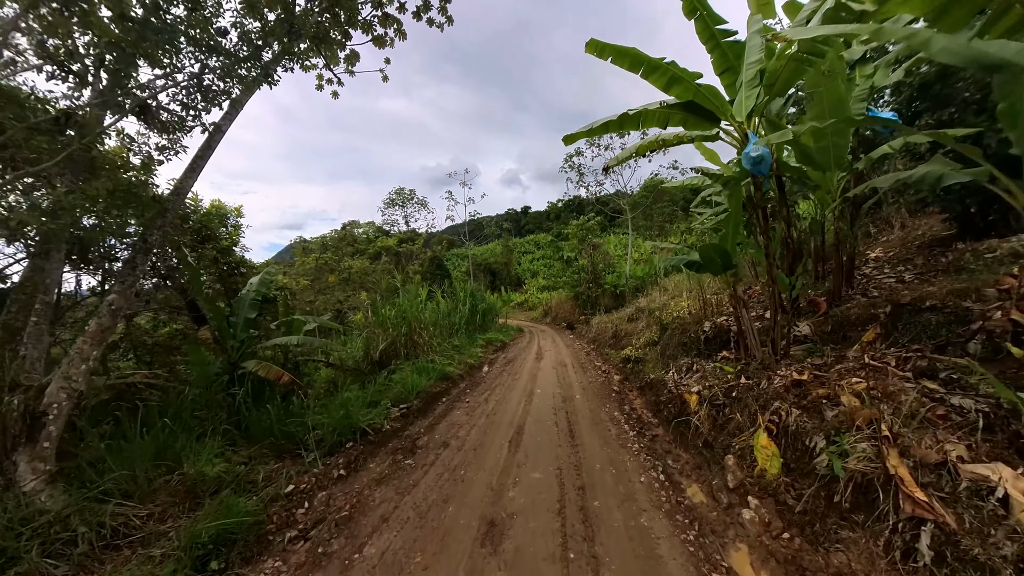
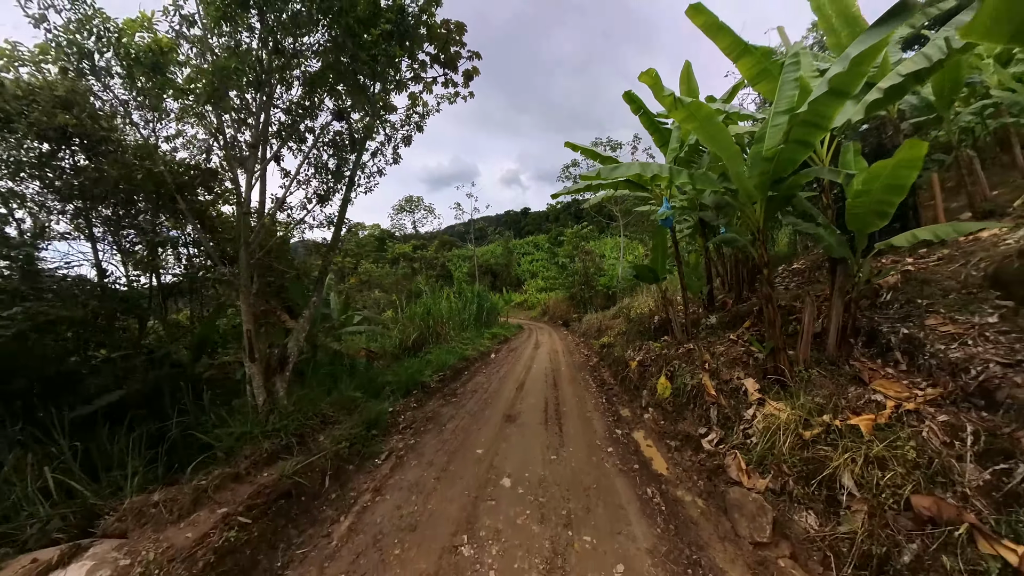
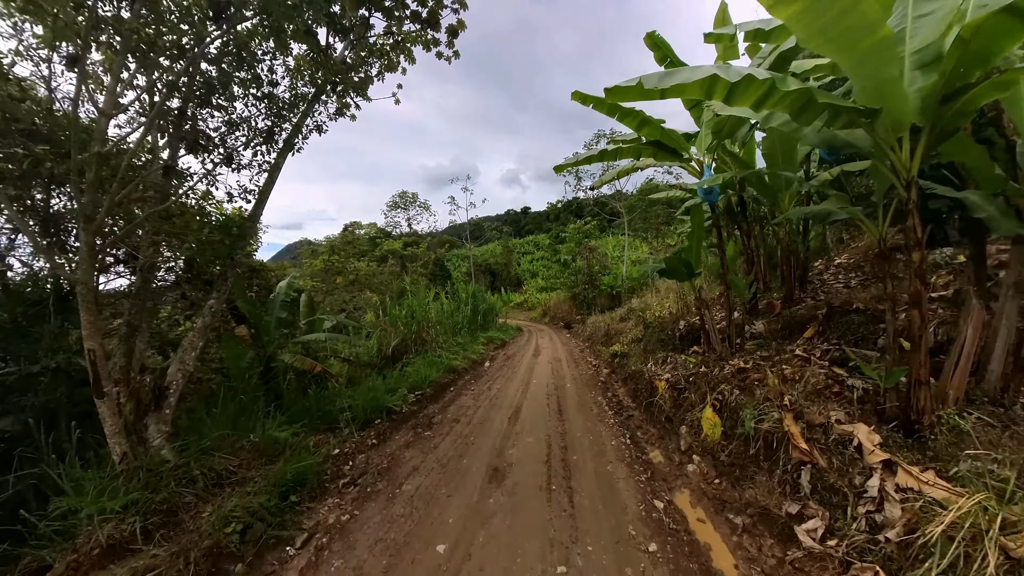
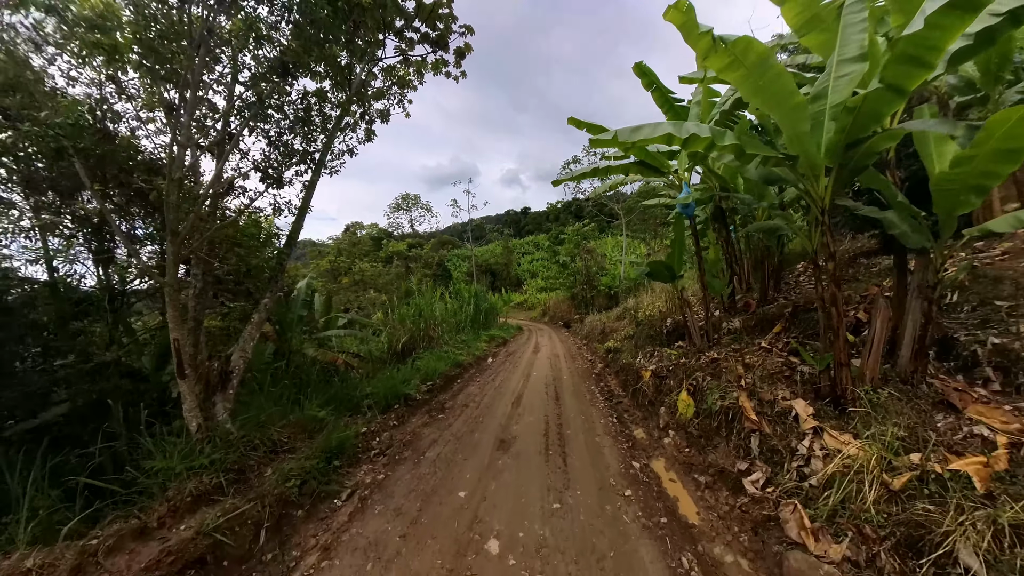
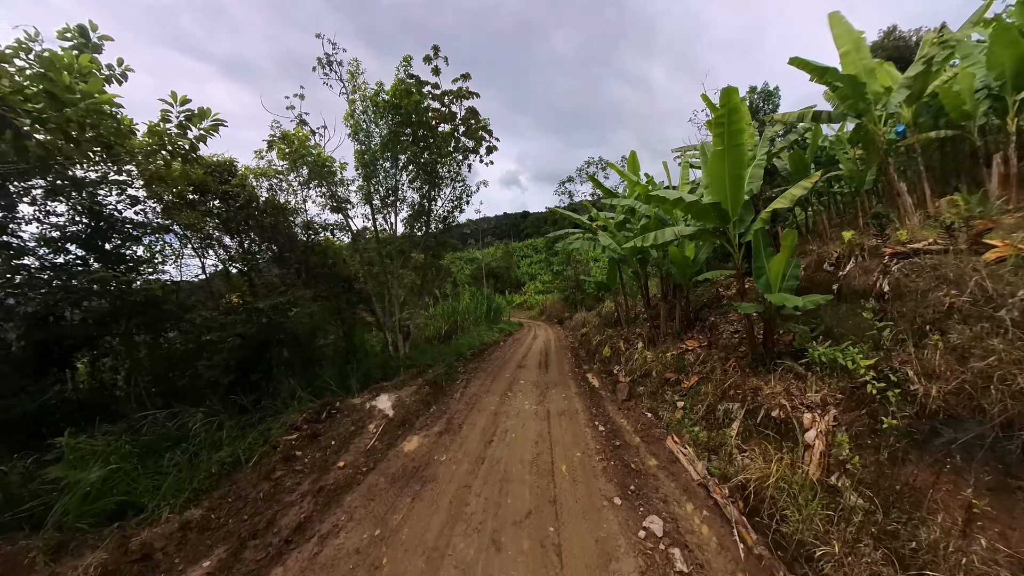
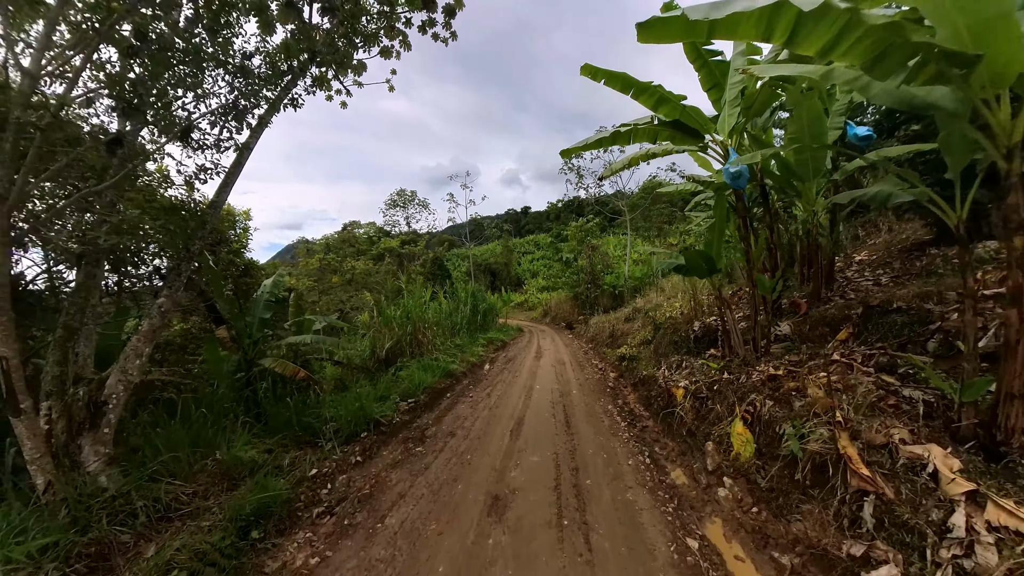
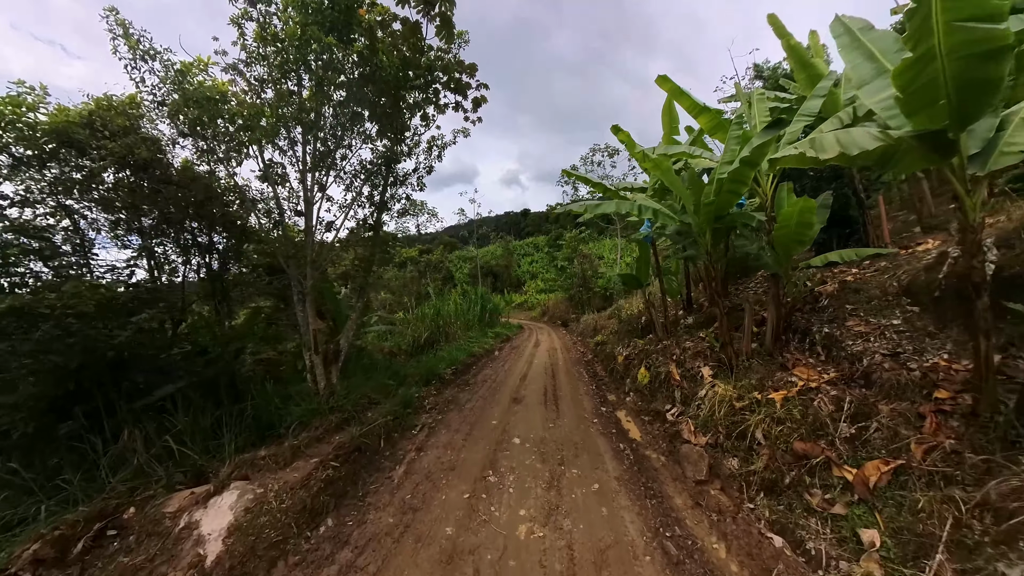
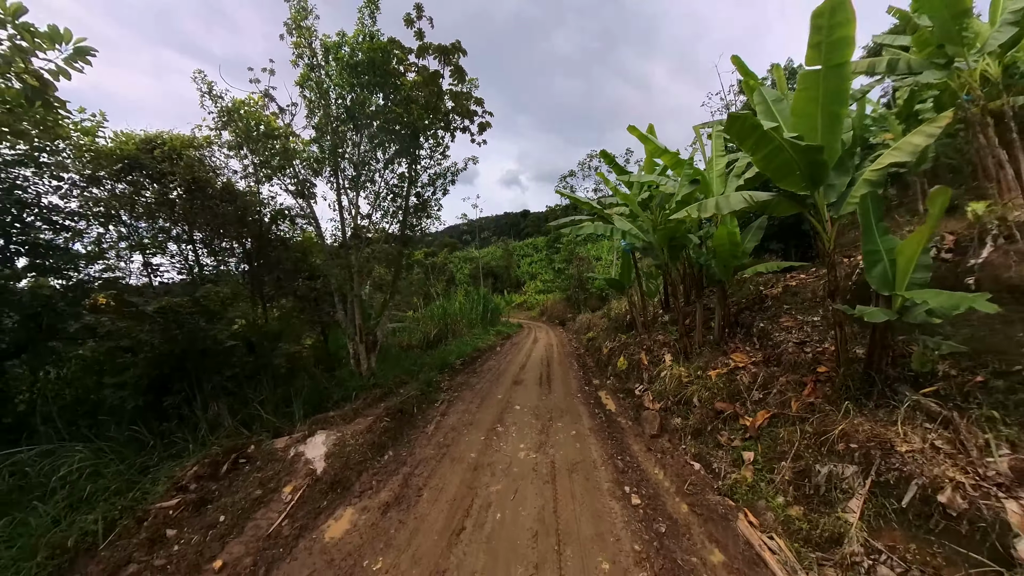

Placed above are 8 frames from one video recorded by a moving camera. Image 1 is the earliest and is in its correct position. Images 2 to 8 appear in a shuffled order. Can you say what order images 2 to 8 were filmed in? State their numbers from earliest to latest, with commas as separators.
6, 3, 4, 2, 7, 8, 5
